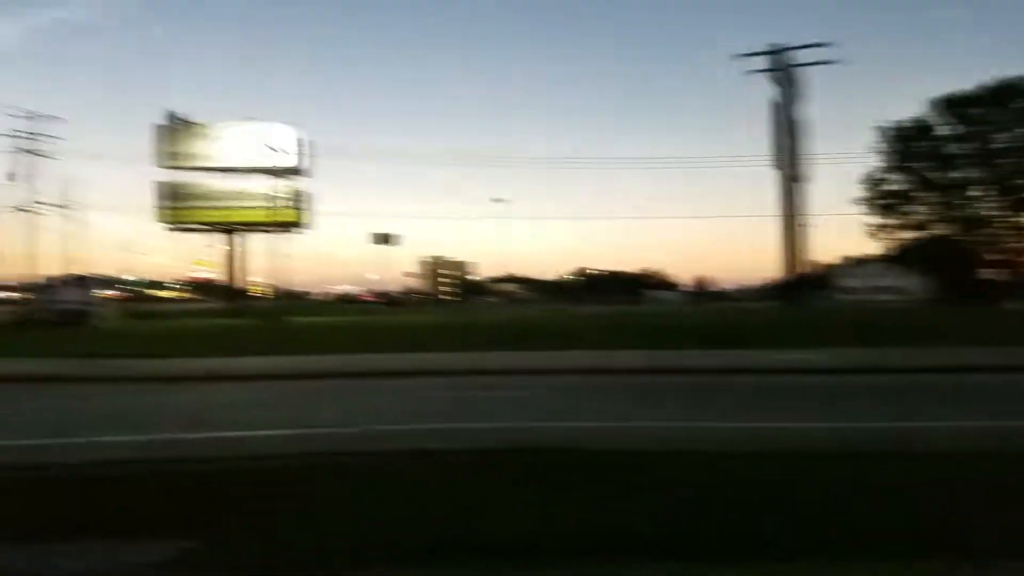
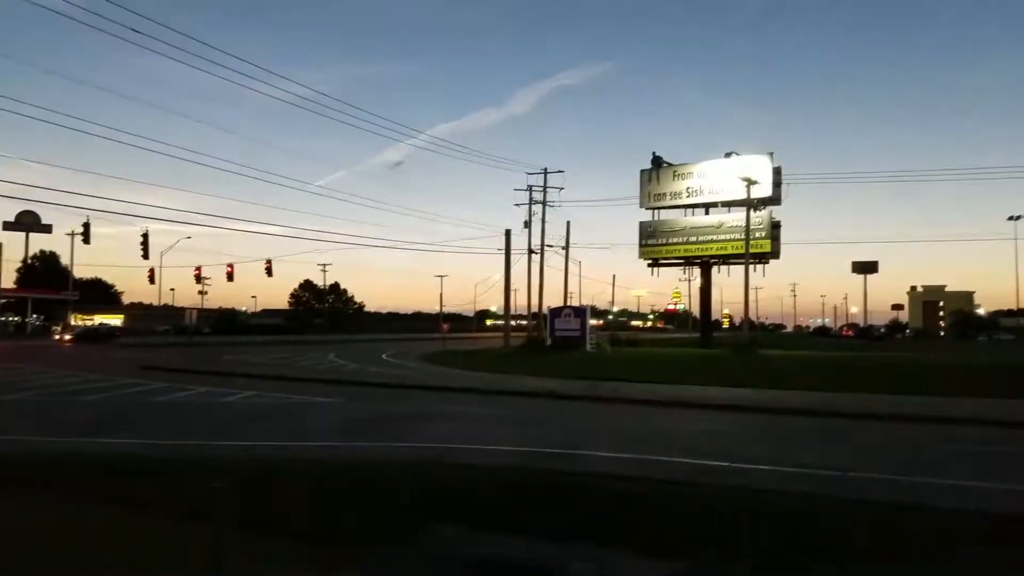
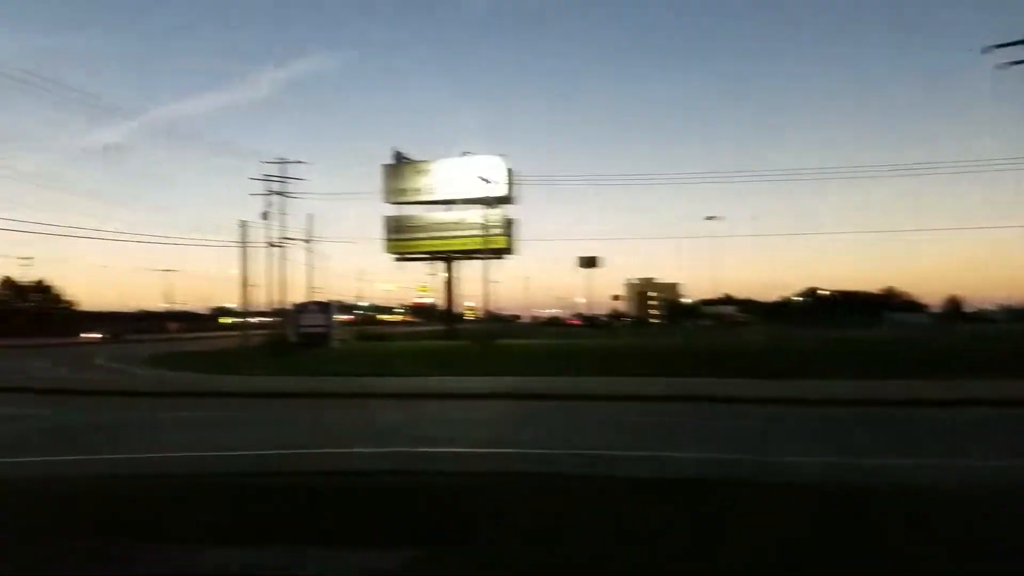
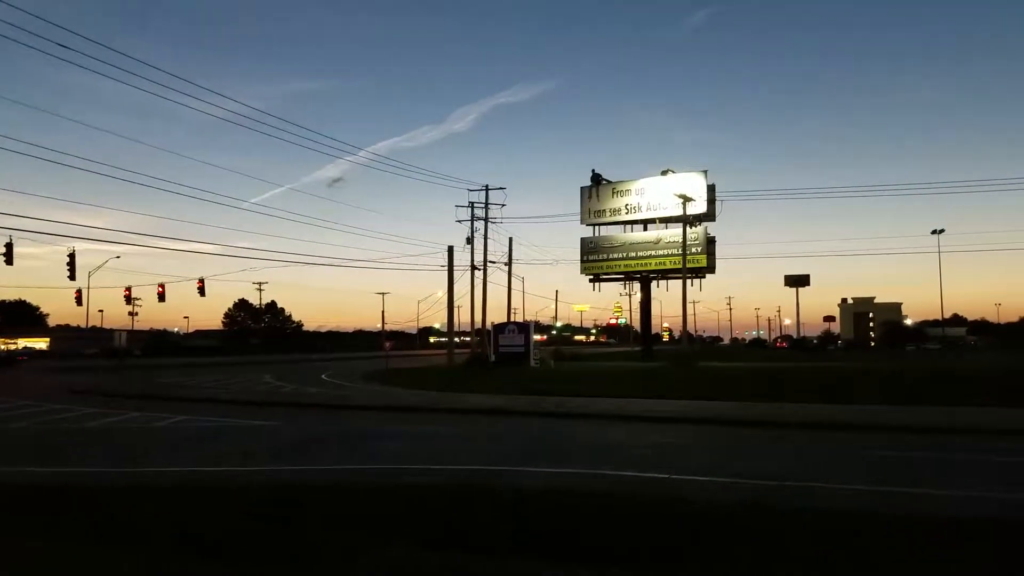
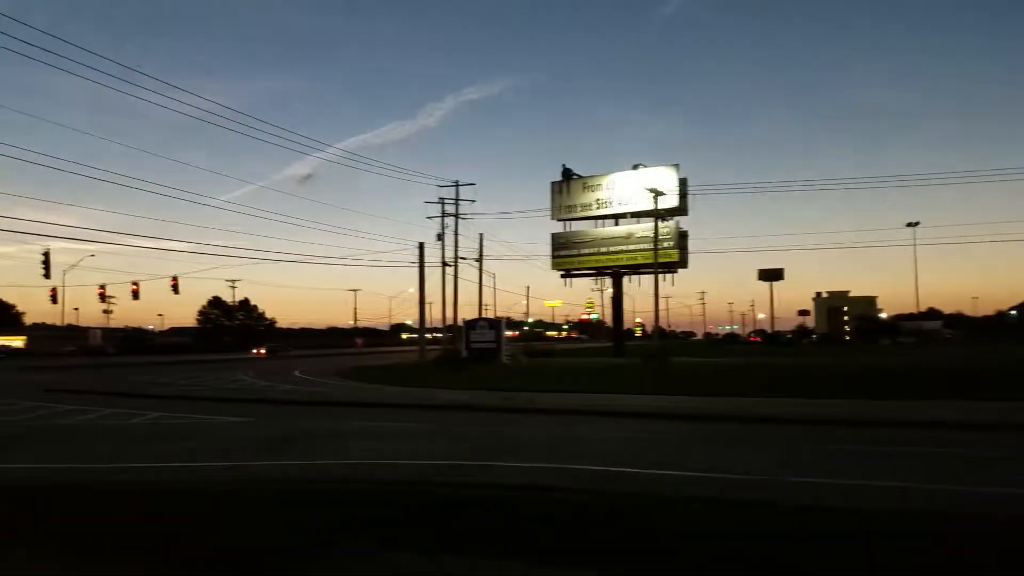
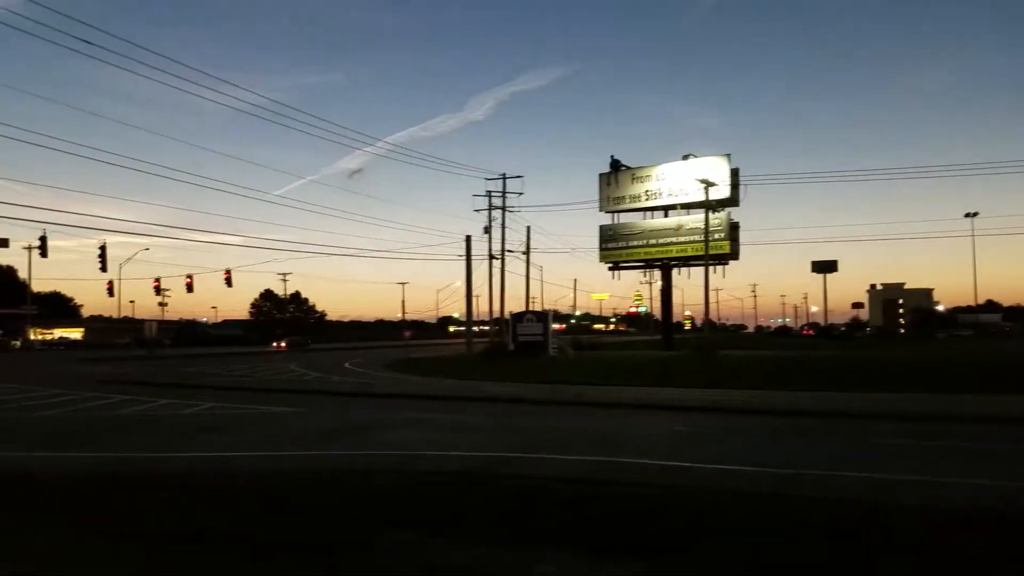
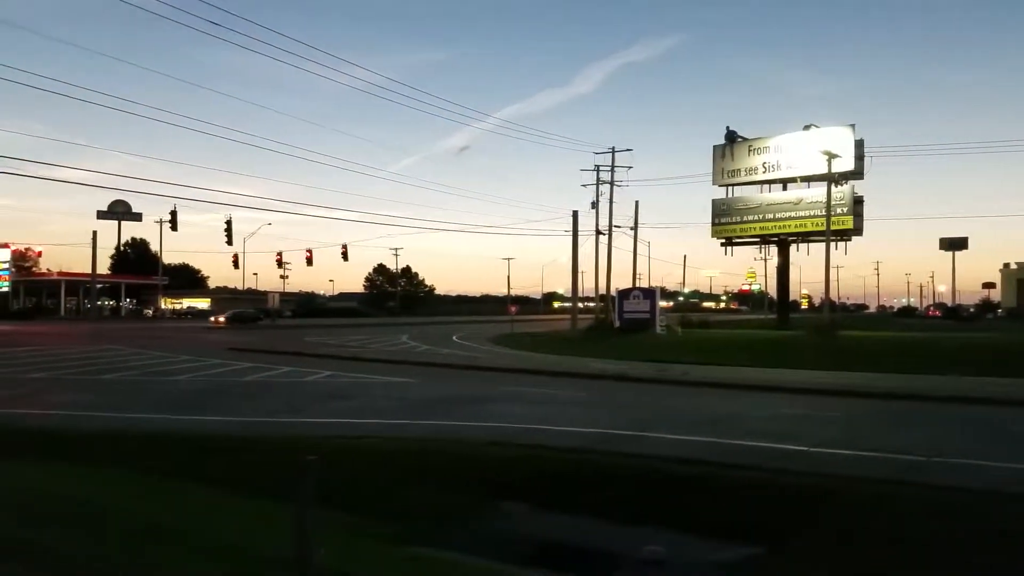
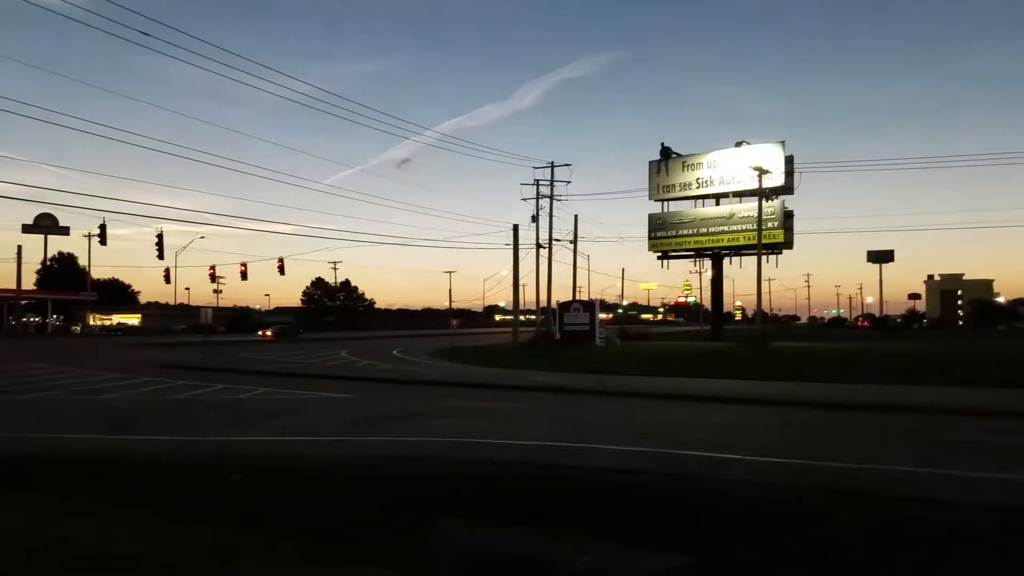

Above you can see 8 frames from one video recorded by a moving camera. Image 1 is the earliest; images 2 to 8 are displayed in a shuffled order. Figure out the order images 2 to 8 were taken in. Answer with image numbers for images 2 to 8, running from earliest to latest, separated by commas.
3, 5, 6, 8, 7, 2, 4
